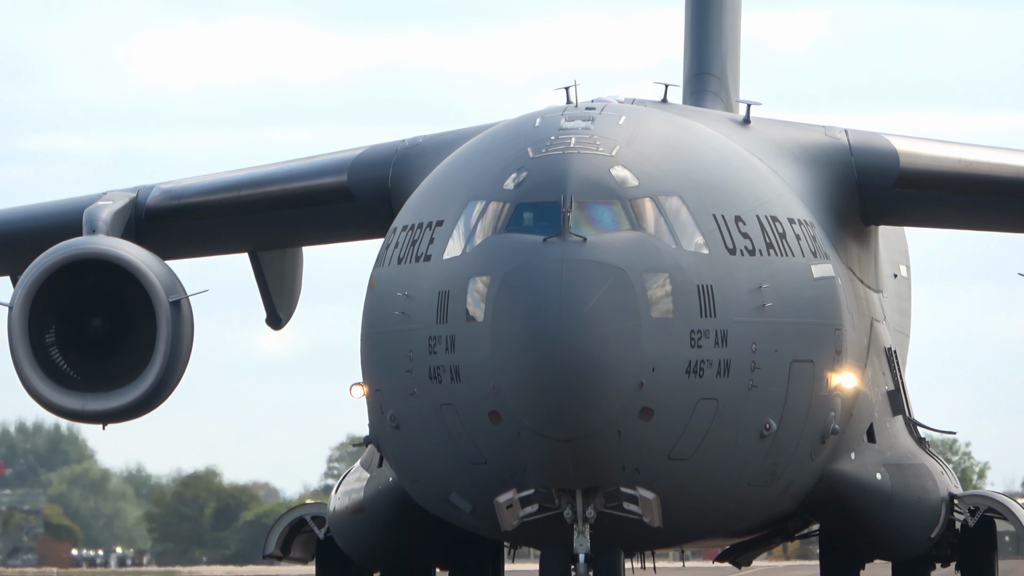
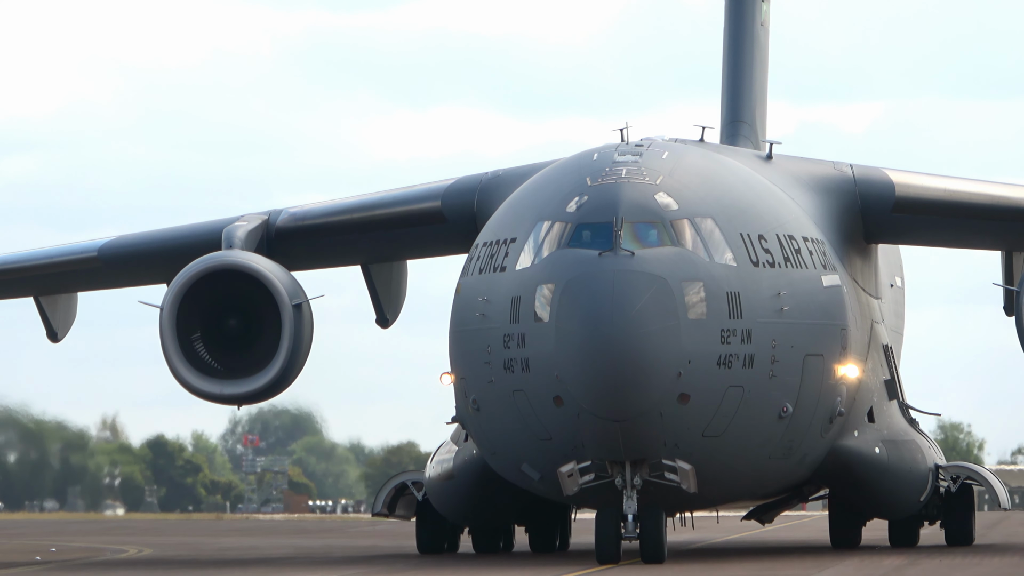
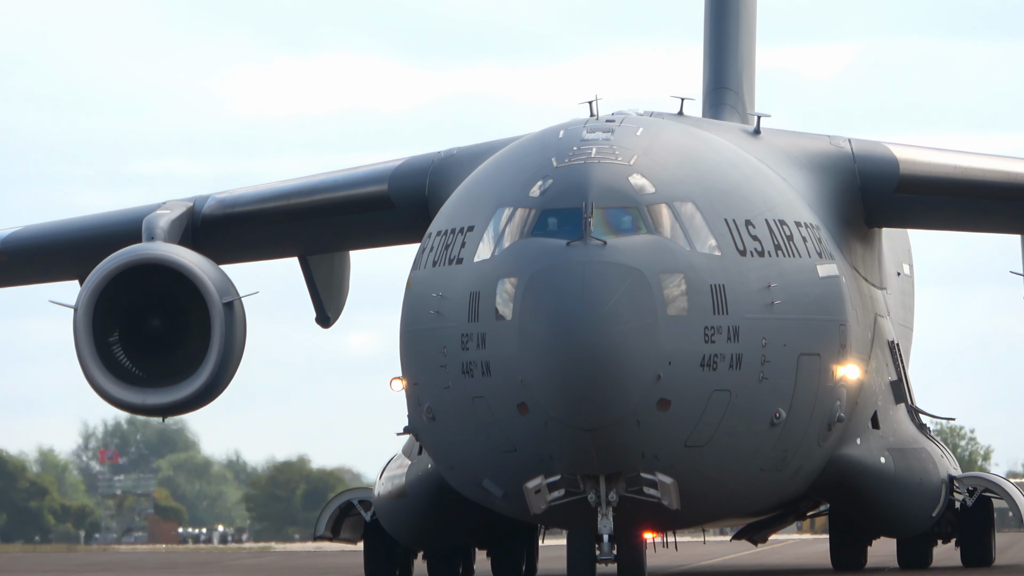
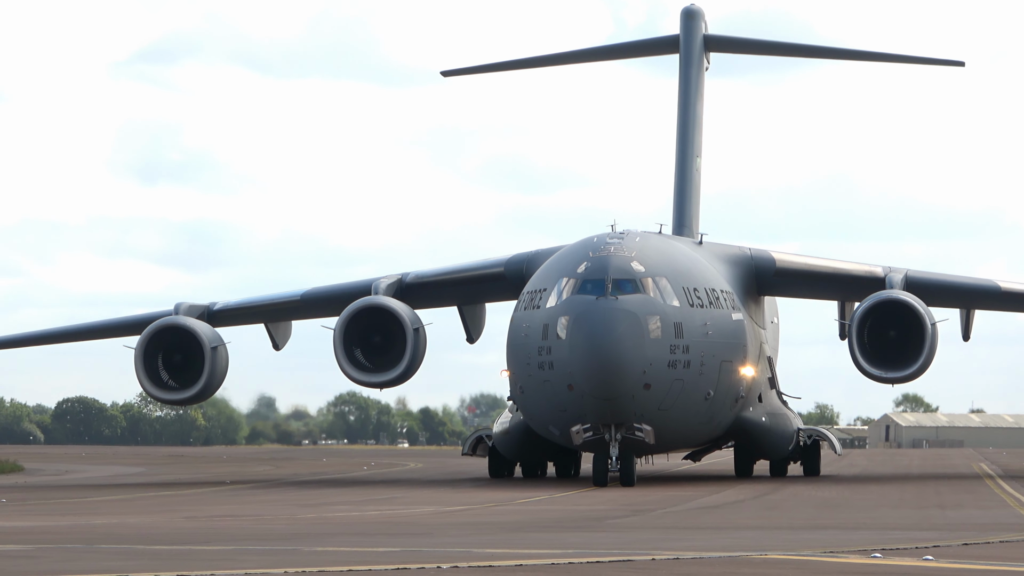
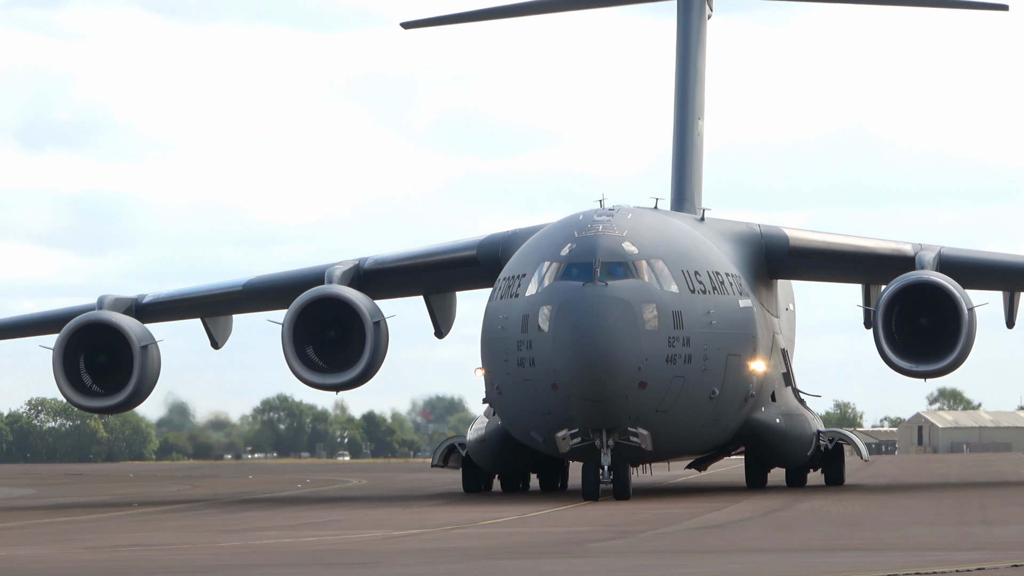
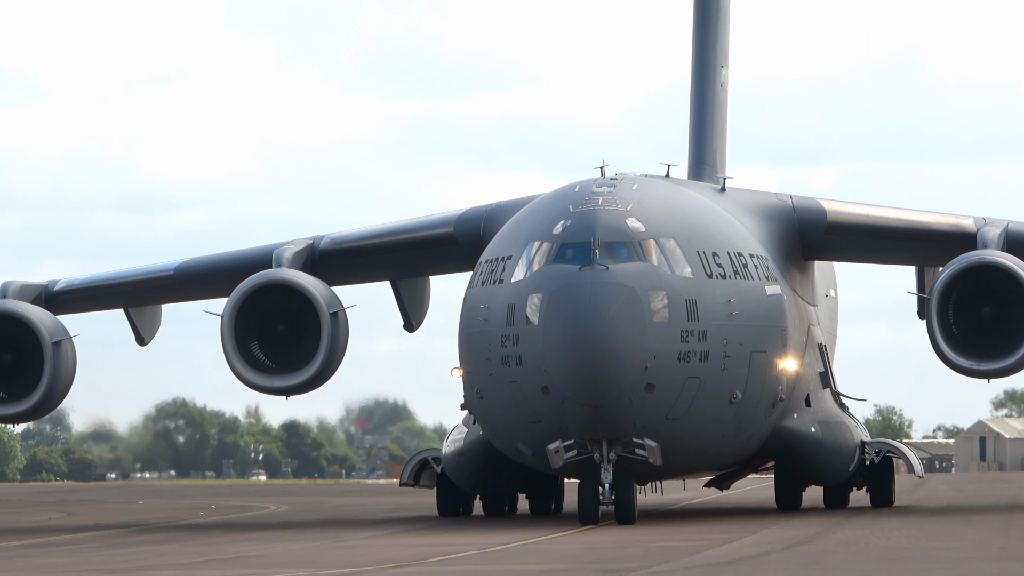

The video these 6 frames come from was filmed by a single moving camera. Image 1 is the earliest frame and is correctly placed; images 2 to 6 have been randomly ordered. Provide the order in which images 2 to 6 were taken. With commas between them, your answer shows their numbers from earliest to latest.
3, 2, 6, 5, 4
